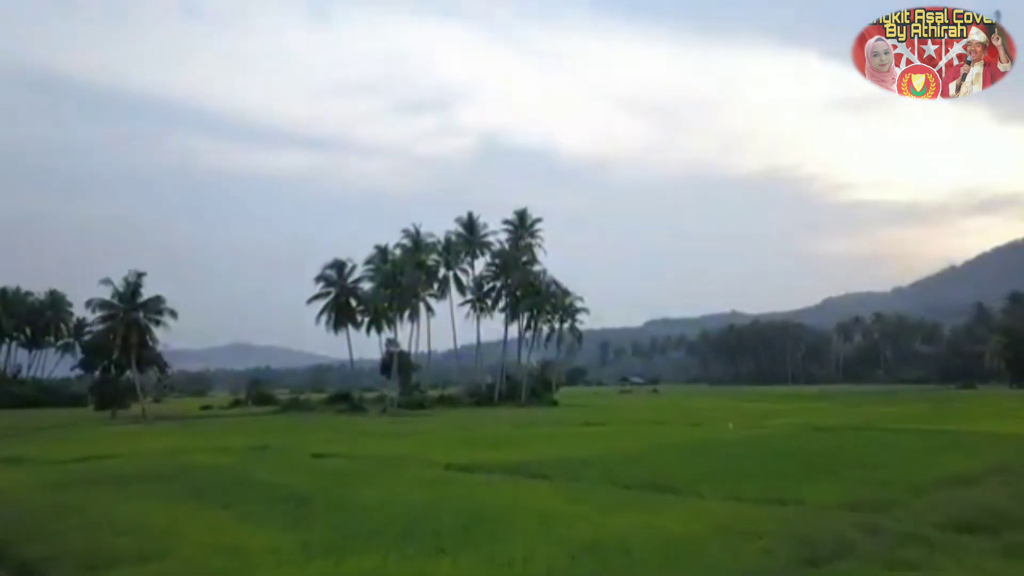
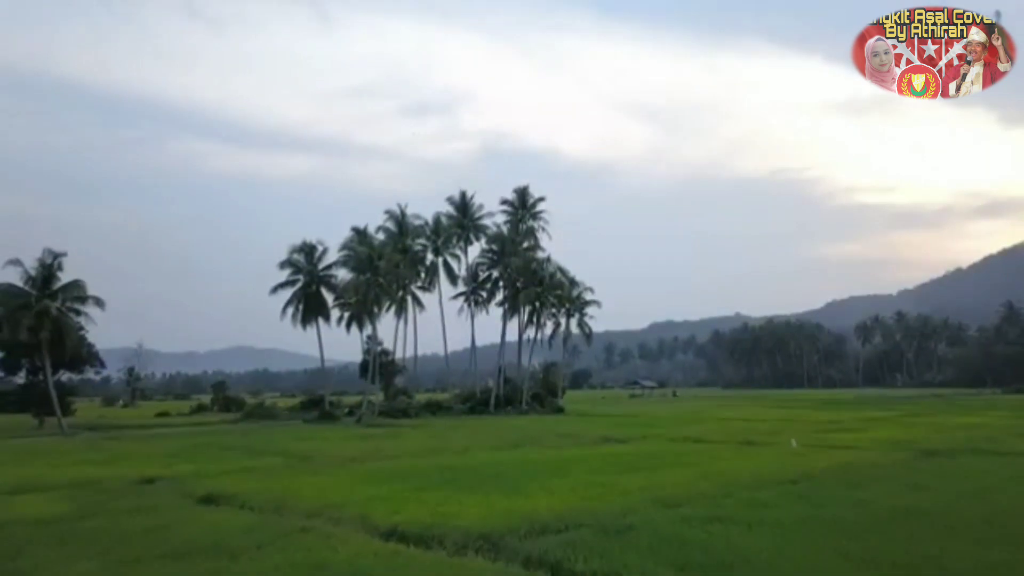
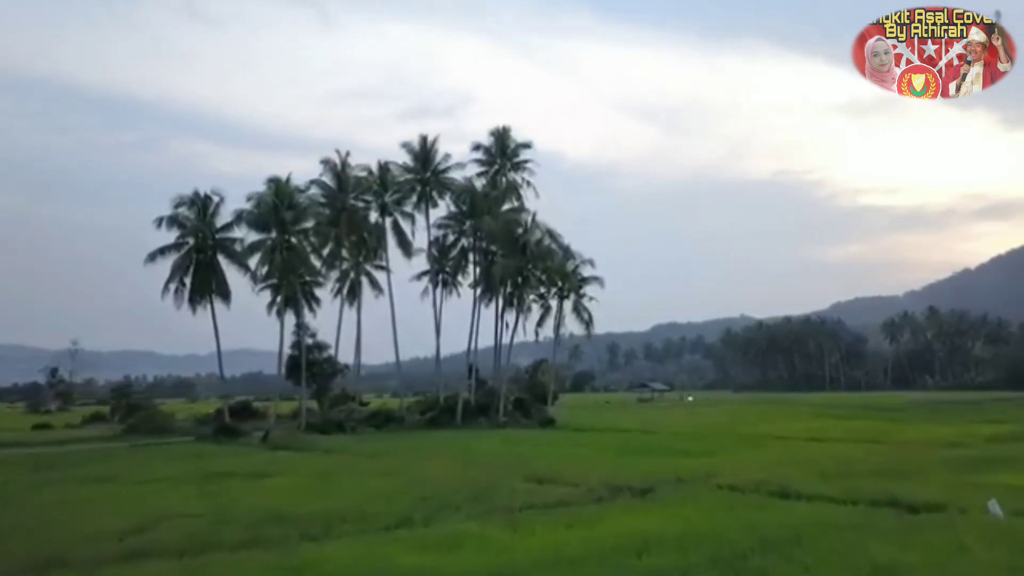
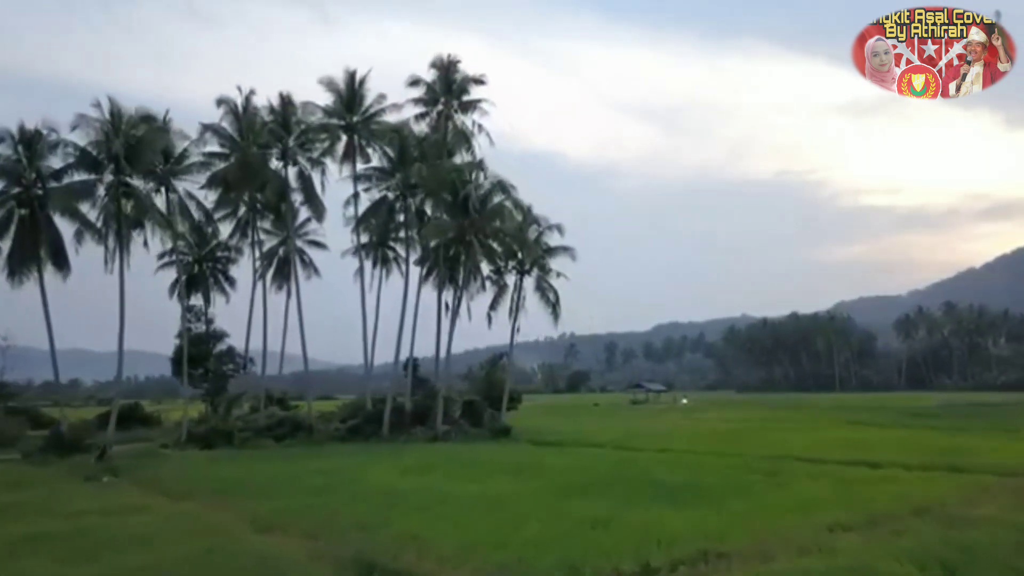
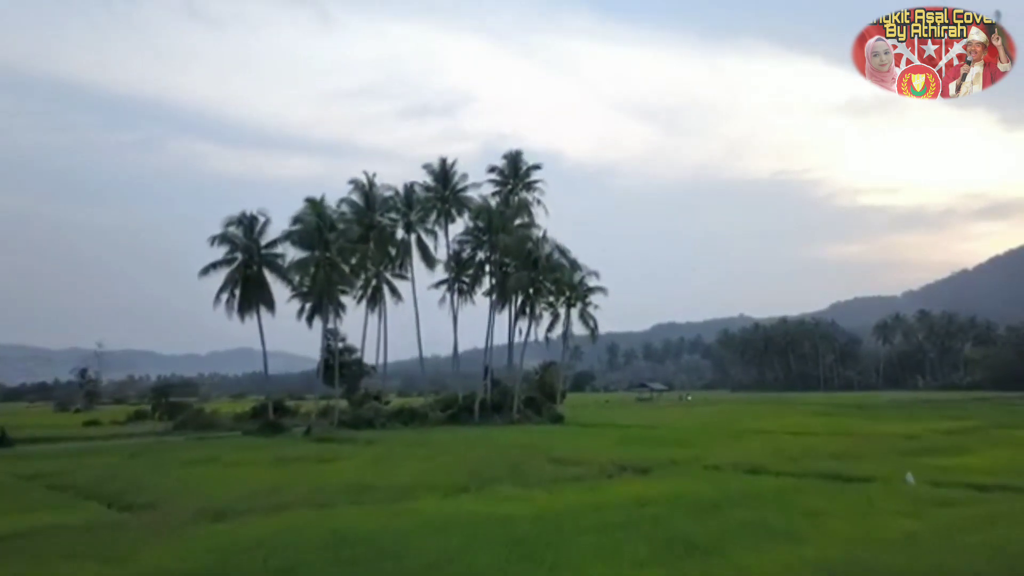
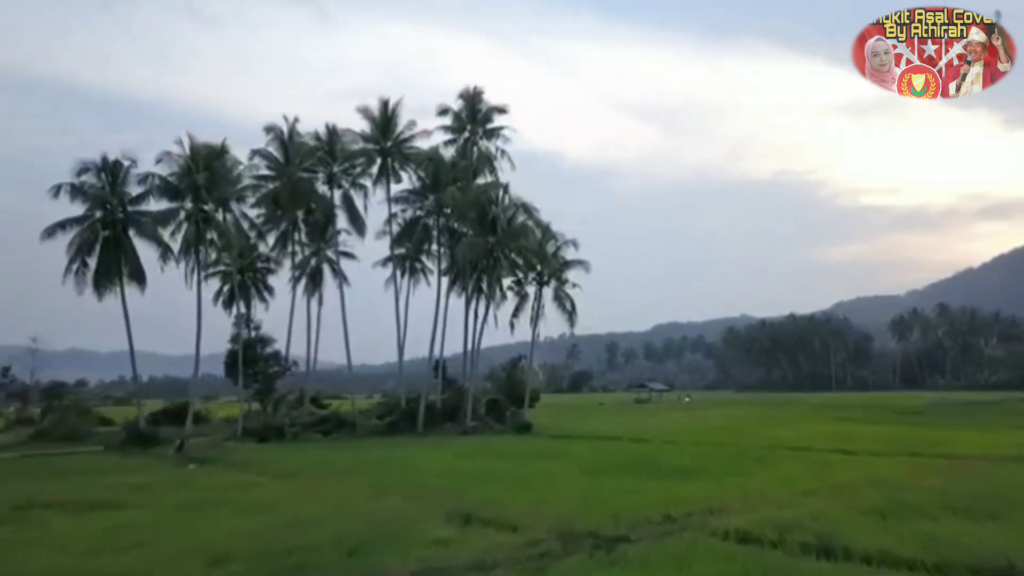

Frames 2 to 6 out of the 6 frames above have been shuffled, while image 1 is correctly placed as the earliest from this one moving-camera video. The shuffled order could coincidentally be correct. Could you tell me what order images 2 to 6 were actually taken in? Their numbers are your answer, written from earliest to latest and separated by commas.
2, 5, 3, 6, 4
